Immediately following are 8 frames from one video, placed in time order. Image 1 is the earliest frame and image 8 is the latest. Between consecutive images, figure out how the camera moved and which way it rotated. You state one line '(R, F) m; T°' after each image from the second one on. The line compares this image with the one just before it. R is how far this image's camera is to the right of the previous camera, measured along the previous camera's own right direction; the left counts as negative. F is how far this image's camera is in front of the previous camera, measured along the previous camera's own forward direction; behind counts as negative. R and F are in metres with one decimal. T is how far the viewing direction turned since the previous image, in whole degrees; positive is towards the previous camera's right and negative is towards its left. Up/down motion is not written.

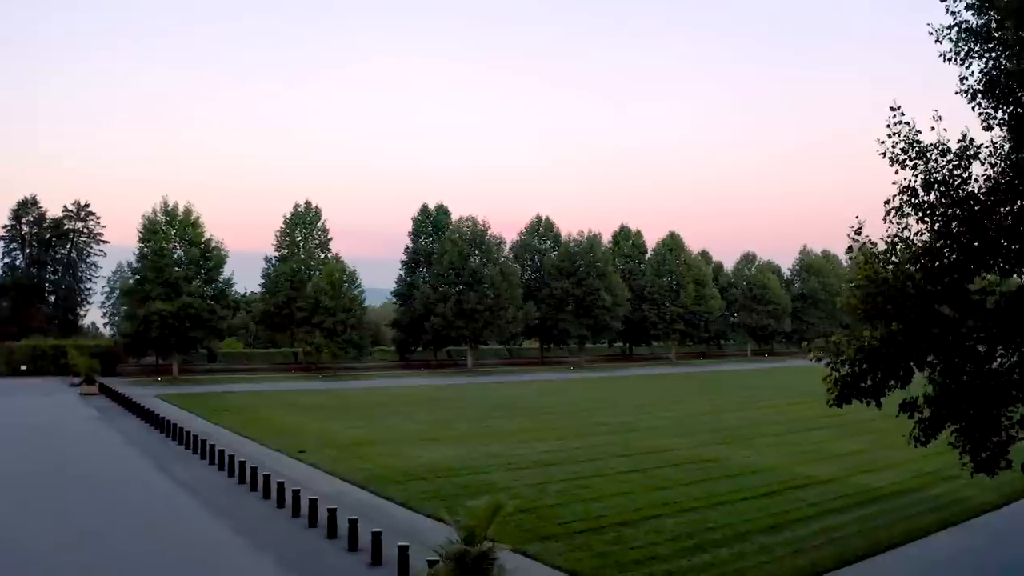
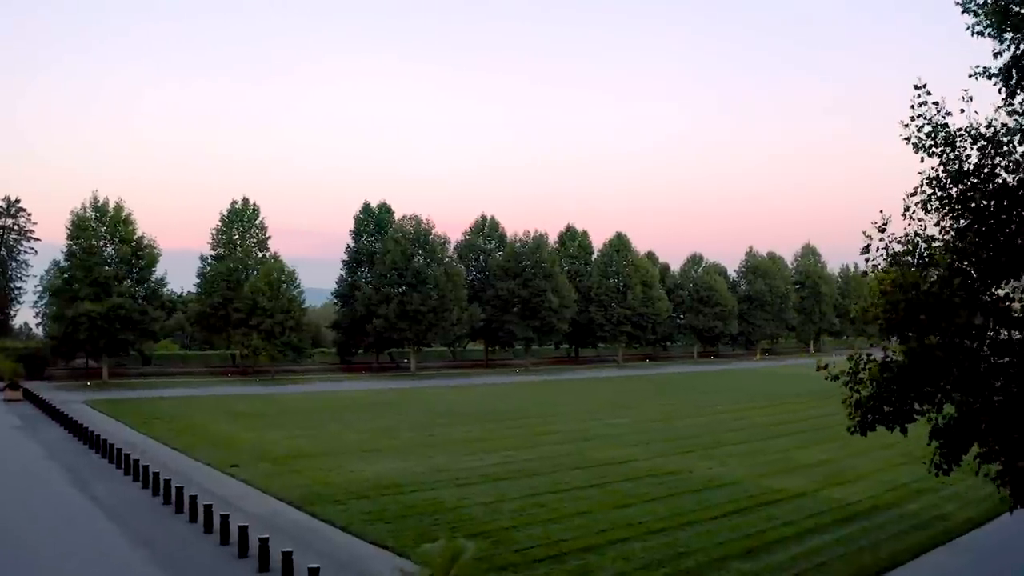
(-0.1, +1.1) m; +4°
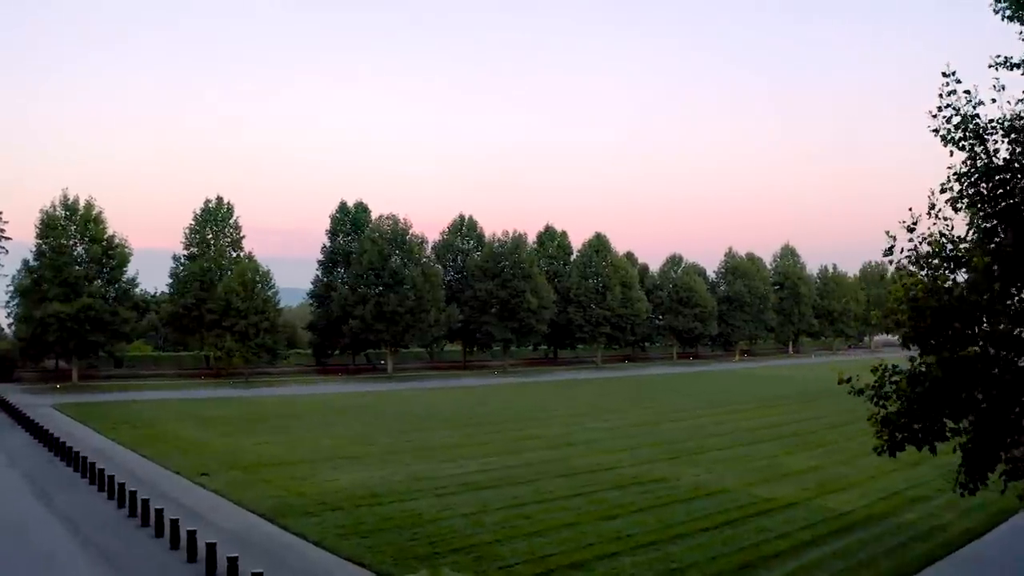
(-0.1, +0.5) m; +2°
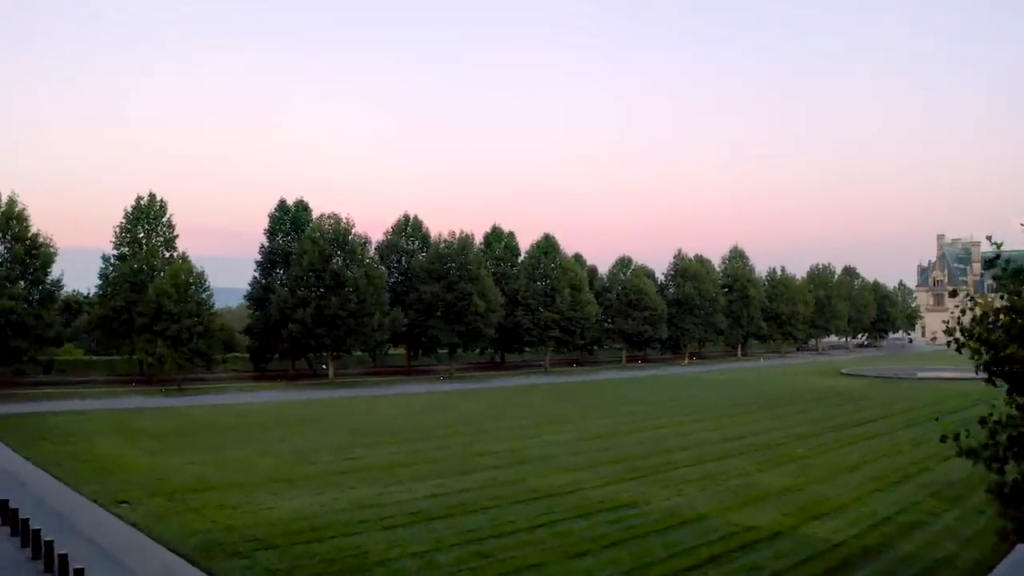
(-0.2, +1.3) m; +4°
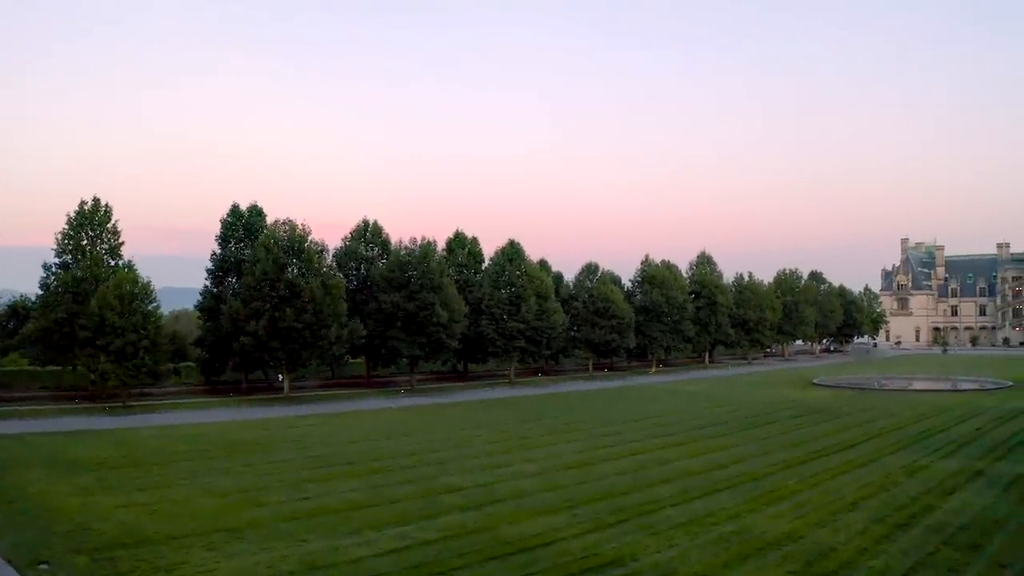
(-0.1, +1.5) m; +3°
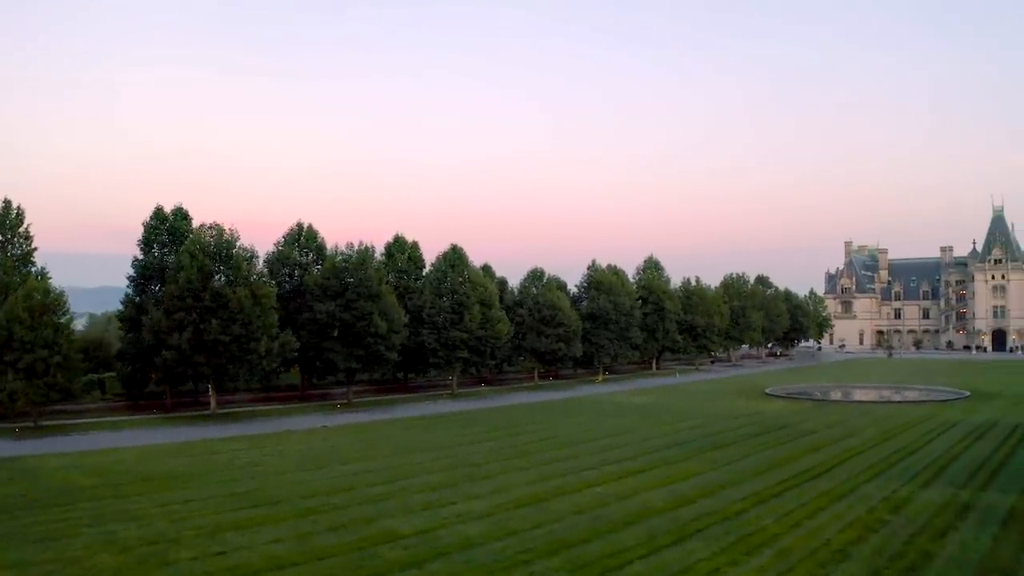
(-0.1, +1.9) m; +4°
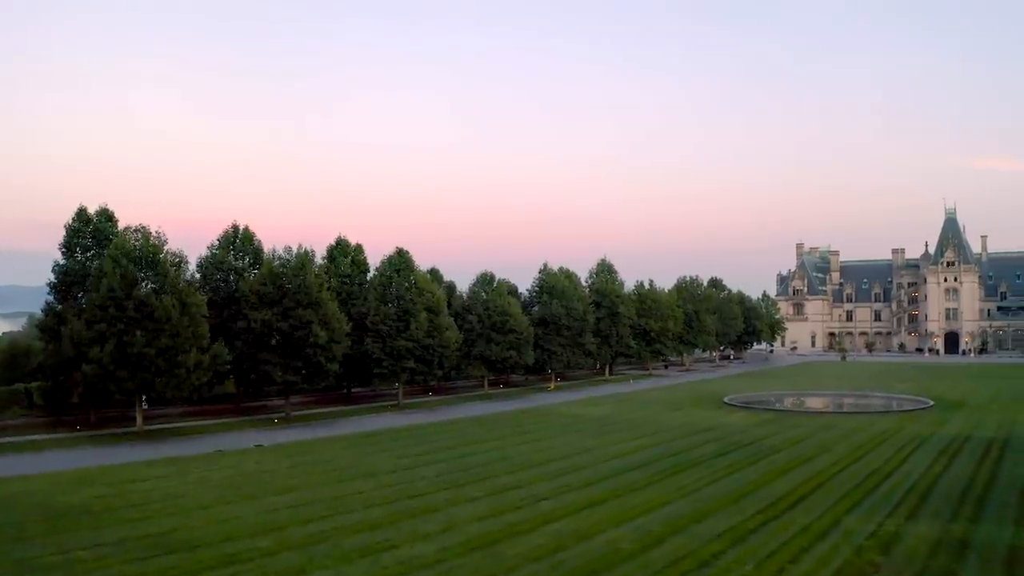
(0.0, +1.9) m; +4°
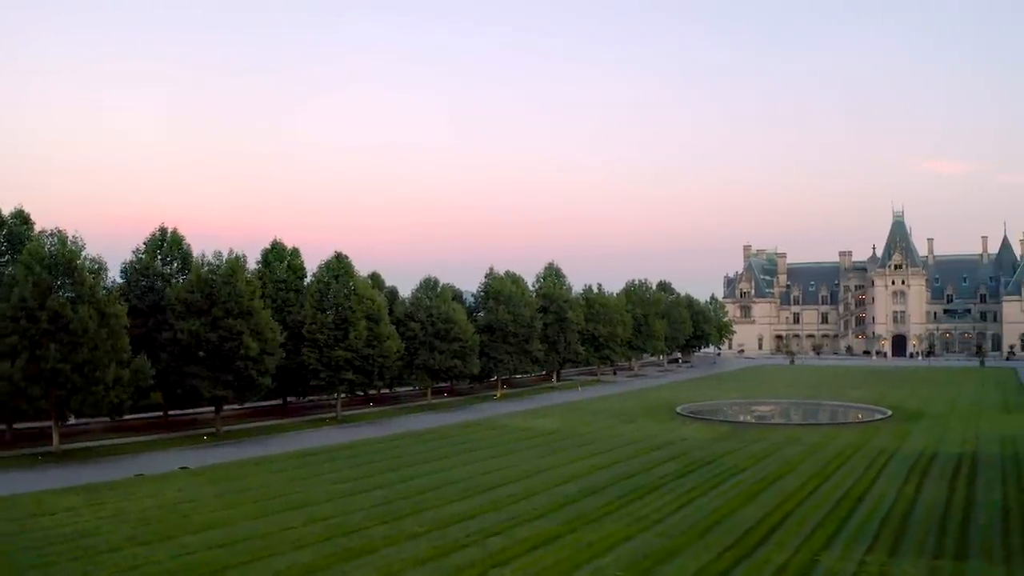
(0.0, +1.6) m; +4°
